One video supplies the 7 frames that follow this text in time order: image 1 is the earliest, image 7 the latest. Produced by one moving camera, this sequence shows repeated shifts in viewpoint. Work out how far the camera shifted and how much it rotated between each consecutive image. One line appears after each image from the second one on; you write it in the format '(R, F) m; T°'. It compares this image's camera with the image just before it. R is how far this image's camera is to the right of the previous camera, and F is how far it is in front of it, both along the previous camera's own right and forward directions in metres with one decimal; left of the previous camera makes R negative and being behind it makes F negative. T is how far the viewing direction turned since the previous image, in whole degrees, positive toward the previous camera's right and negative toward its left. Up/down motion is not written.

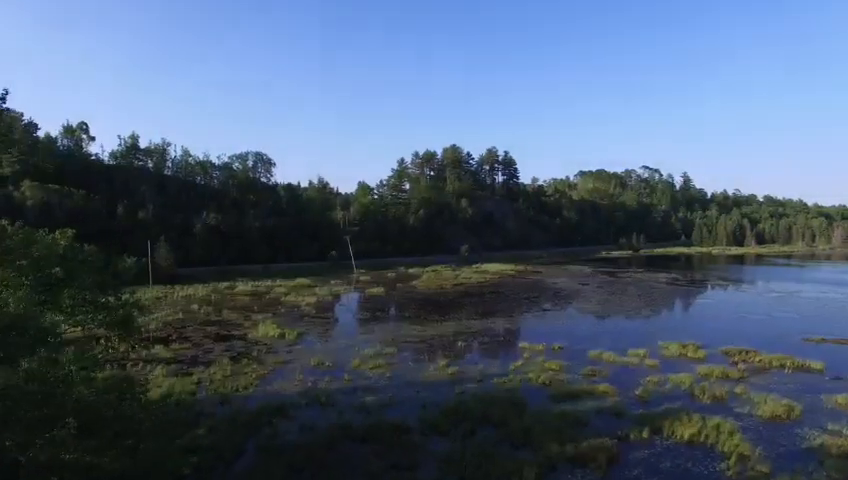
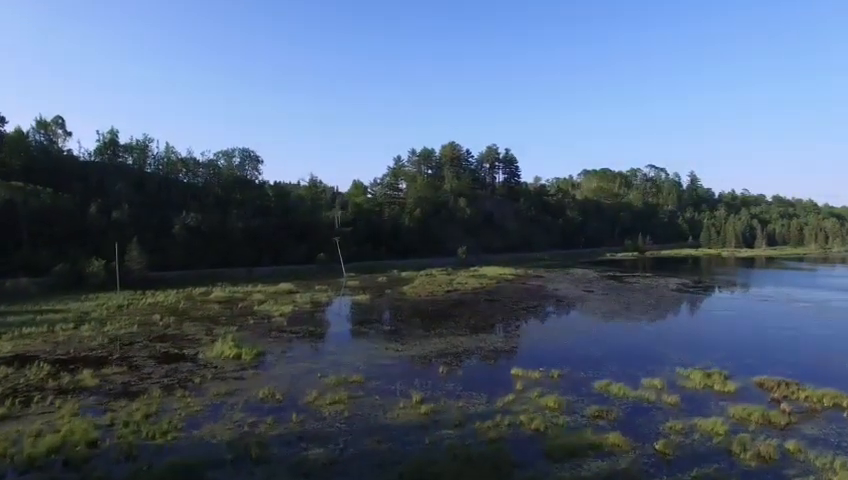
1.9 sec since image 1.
(+1.1, +4.0) m; 0°
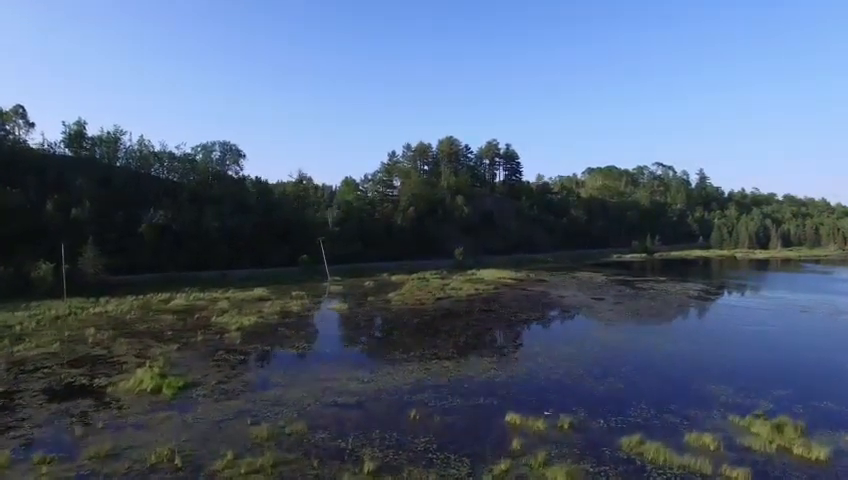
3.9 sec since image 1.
(+1.1, +5.6) m; 0°
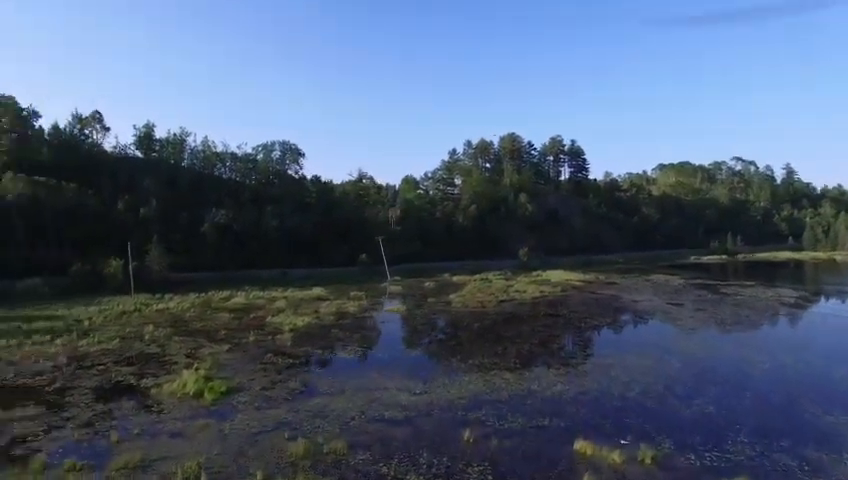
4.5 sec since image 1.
(+0.2, +1.9) m; -7°
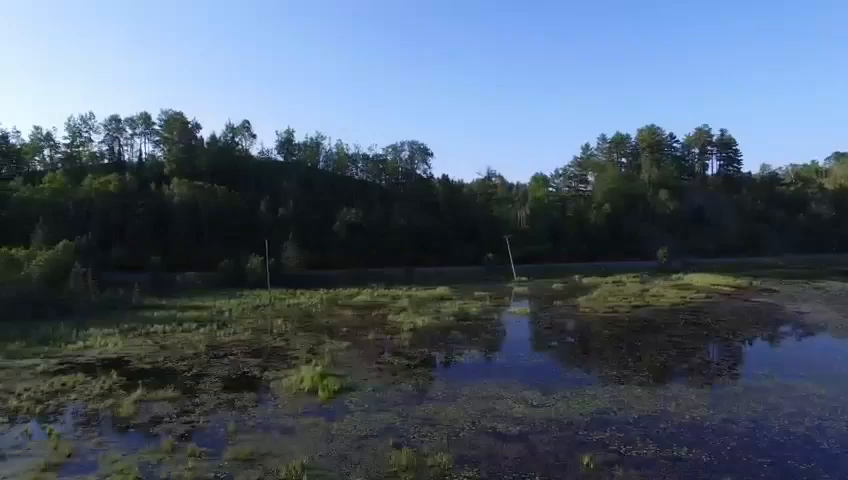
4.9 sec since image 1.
(+0.3, +1.2) m; -13°
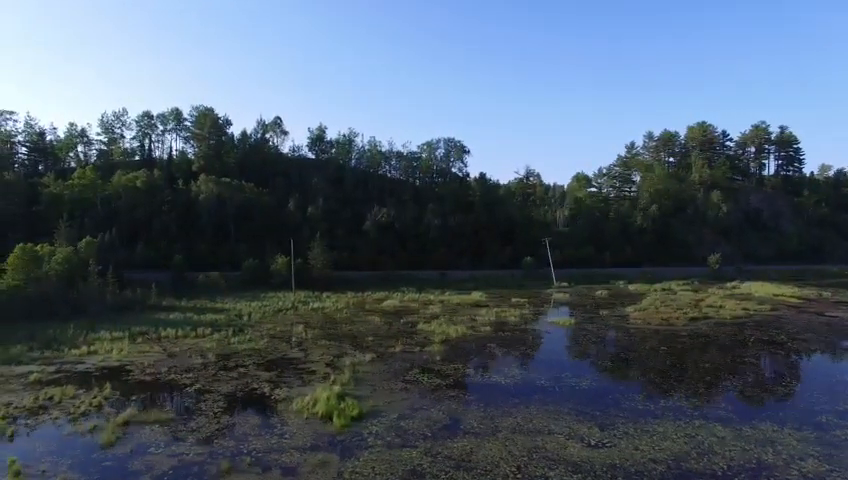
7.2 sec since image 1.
(-0.1, +3.0) m; -4°
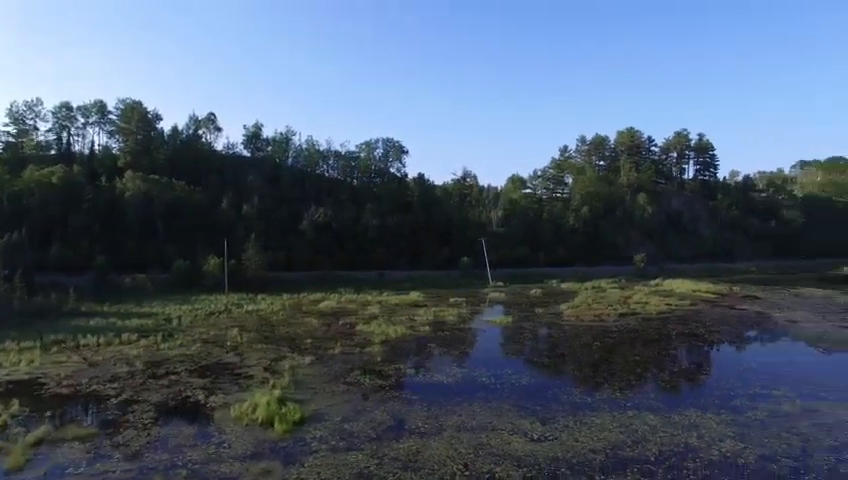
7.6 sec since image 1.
(-0.3, +0.1) m; +7°
